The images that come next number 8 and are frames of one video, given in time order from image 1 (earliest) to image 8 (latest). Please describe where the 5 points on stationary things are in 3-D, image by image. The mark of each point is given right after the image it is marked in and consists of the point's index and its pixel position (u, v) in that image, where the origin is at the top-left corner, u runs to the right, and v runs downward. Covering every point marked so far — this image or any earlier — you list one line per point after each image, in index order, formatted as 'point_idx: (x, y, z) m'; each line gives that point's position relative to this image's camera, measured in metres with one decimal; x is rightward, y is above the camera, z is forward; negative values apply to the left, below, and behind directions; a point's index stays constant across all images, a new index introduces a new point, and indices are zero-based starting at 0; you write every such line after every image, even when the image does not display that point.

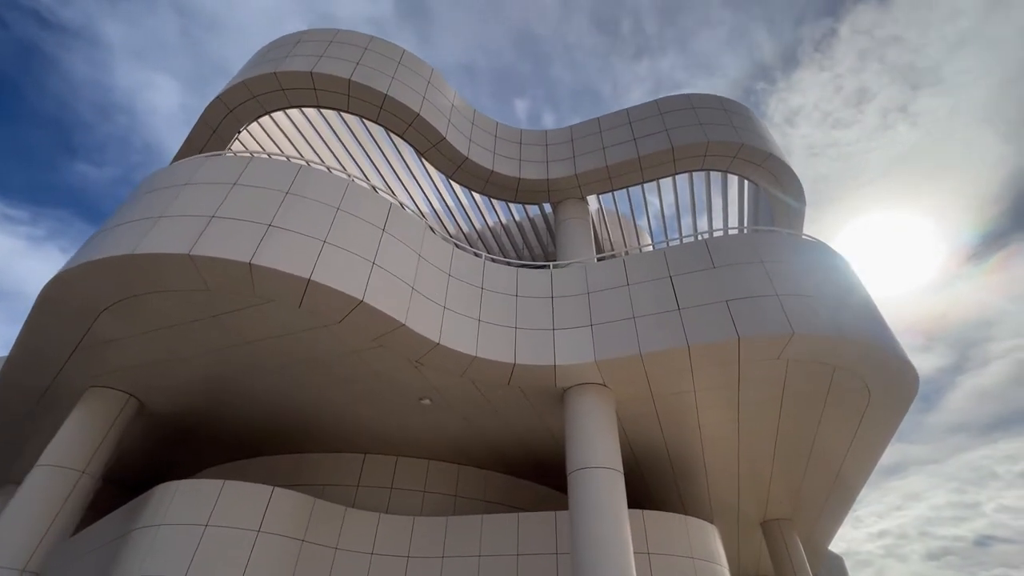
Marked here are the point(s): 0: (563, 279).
0: (+1.4, +0.3, +13.1) m
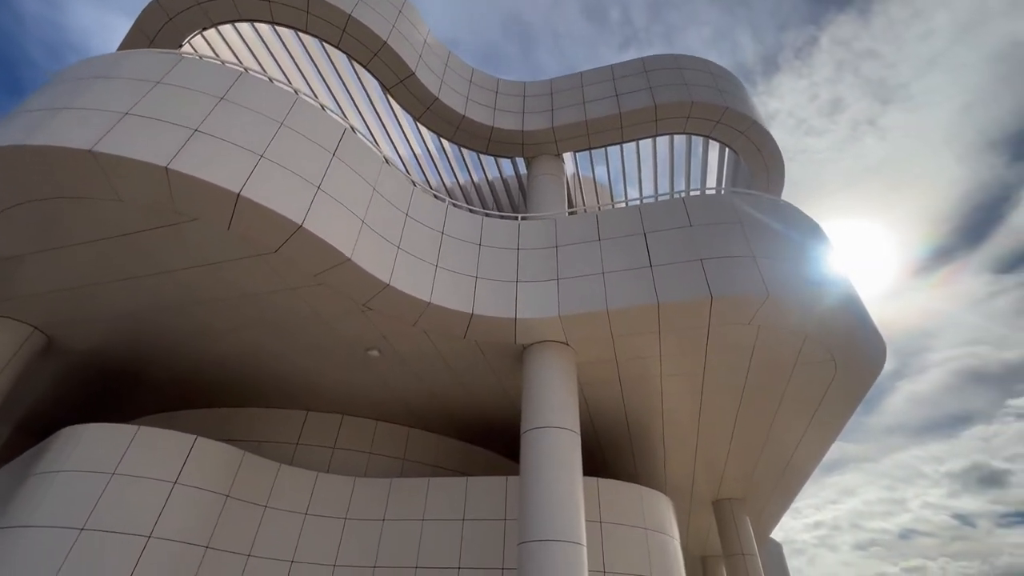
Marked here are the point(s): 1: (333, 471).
0: (+0.5, +1.5, +12.2) m
1: (-5.4, -5.5, +14.2) m
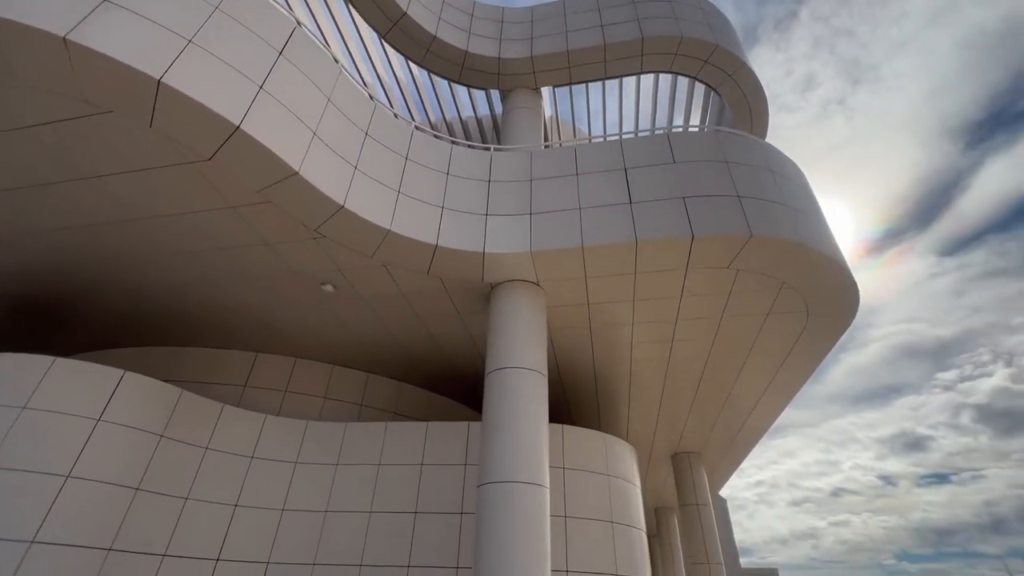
0: (-0.2, +3.0, +11.3) m
1: (-6.5, -3.6, +13.4) m
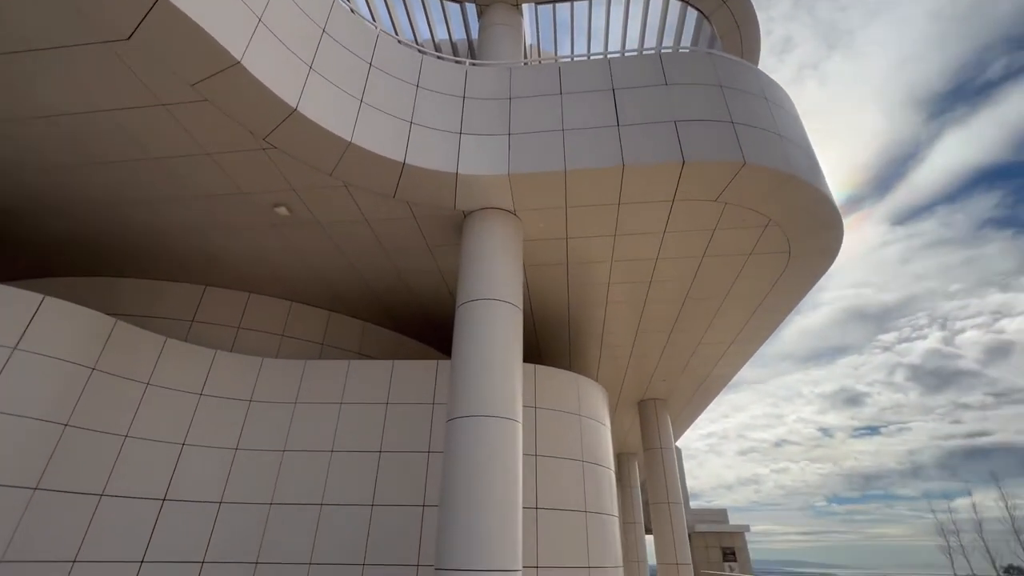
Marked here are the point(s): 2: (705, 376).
0: (-0.7, +4.6, +10.2) m
1: (-7.2, -1.7, +12.4) m
2: (+7.6, -3.4, +18.3) m
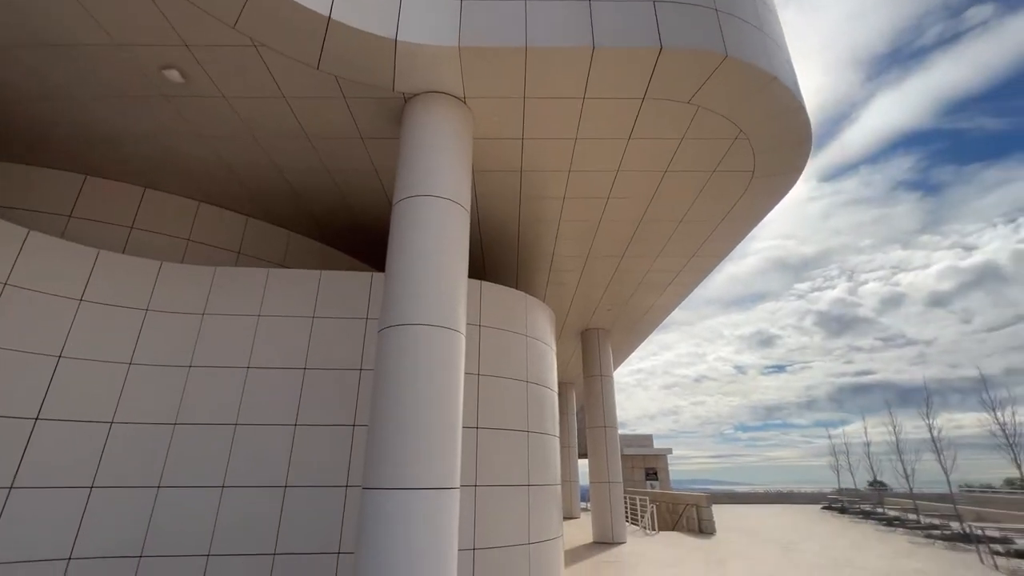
0: (-1.5, +6.4, +8.3) m
1: (-8.5, +0.7, +10.6) m
2: (+5.4, -0.7, +18.4) m
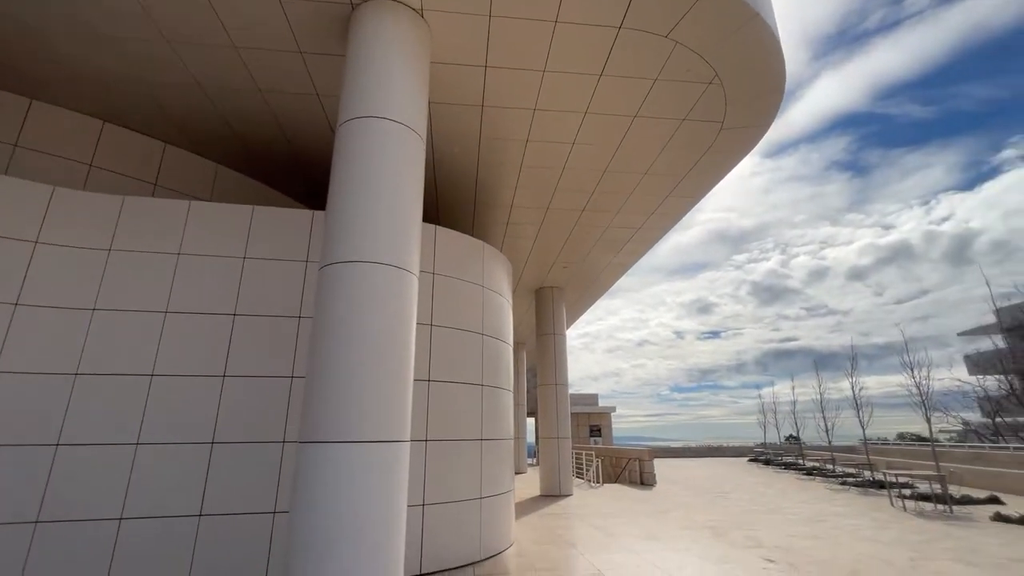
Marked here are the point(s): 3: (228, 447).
0: (-2.0, +7.4, +7.0) m
1: (-9.4, +2.1, +8.9) m
2: (+3.7, +0.9, +18.2) m
3: (-4.7, -2.6, +7.7) m
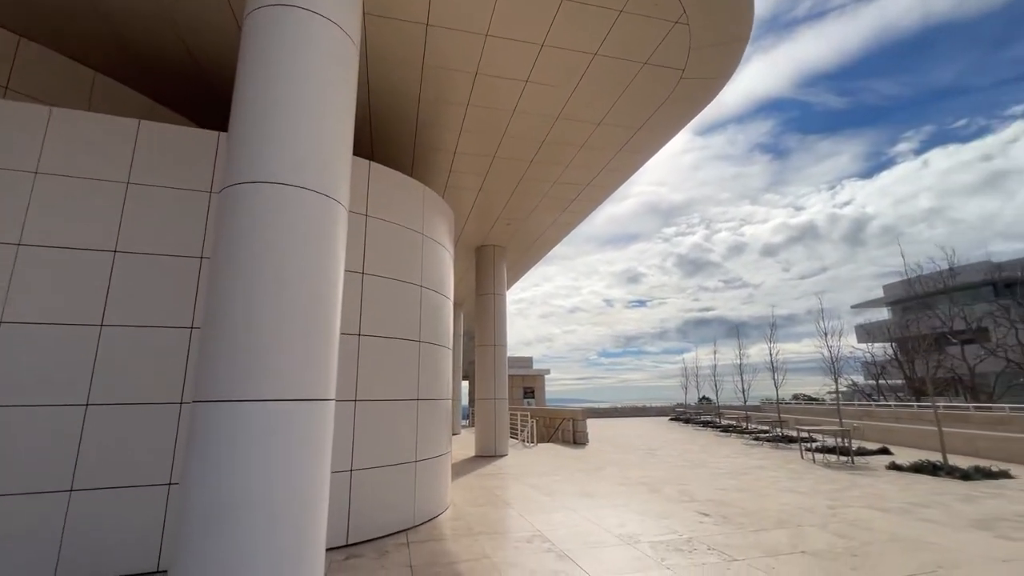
0: (-2.4, +8.2, +5.3) m
1: (-10.2, +3.2, +6.6) m
2: (+1.5, +2.5, +17.6) m
3: (-5.5, -1.6, +6.4) m
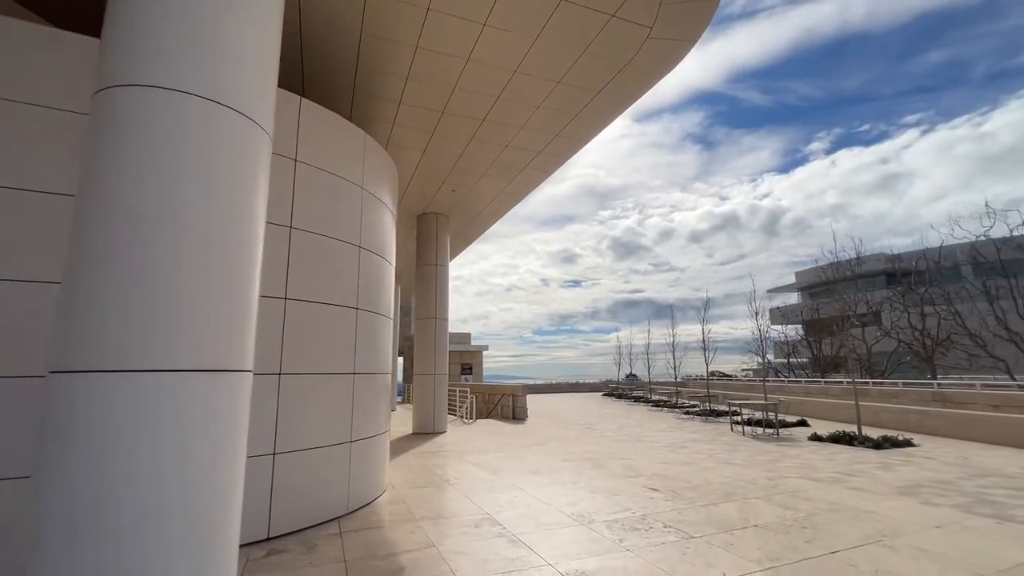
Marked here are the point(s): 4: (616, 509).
0: (-2.5, +8.7, +3.9) m
1: (-10.5, +4.0, +4.3) m
2: (-0.5, +3.5, +16.8) m
3: (-6.0, -1.0, +5.0) m
4: (+1.7, -3.5, +7.5) m
